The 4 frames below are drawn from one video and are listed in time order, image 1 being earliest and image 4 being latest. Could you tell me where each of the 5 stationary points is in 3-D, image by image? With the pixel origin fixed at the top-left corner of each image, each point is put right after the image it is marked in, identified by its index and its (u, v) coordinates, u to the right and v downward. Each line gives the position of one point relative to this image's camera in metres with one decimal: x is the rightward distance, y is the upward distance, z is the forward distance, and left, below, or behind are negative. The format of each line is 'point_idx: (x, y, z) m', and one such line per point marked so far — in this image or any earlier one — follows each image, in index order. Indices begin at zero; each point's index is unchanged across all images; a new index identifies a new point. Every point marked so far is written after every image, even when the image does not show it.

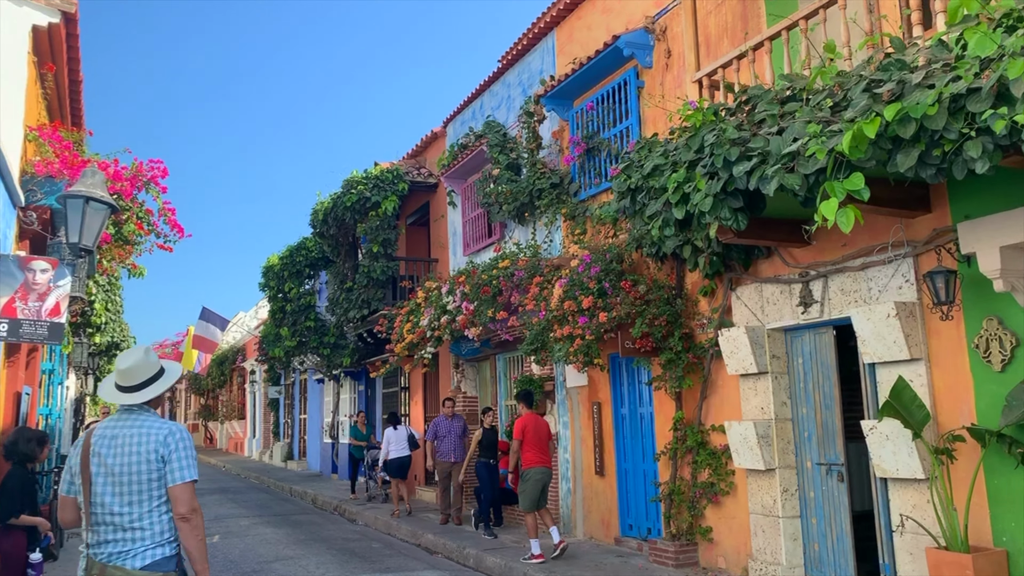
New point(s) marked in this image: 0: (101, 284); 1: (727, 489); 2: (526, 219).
0: (-6.0, +0.1, +13.8) m
1: (+1.8, -1.7, +8.0) m
2: (+0.2, +0.9, +11.7) m
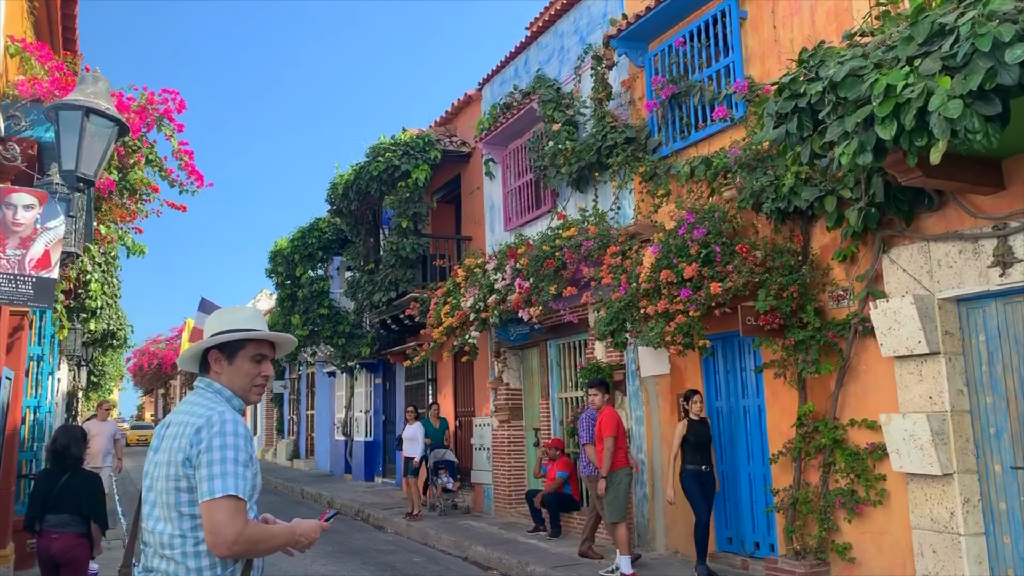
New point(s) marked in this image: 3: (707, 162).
0: (-5.4, +0.4, +12.2) m
1: (+2.5, -1.4, +6.5) m
2: (+0.8, +1.1, +10.2) m
3: (+1.7, +1.1, +8.1) m
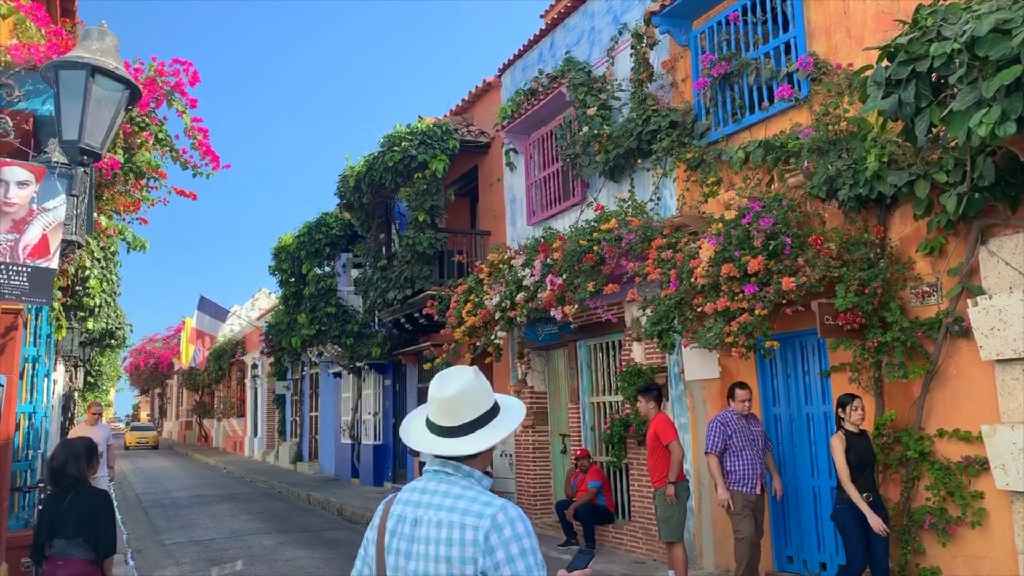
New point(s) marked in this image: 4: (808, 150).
0: (-5.1, +0.4, +11.5) m
1: (+2.8, -1.4, +5.8) m
2: (+1.1, +1.2, +9.5) m
3: (+2.0, +1.1, +7.4) m
4: (+2.1, +1.0, +6.8) m
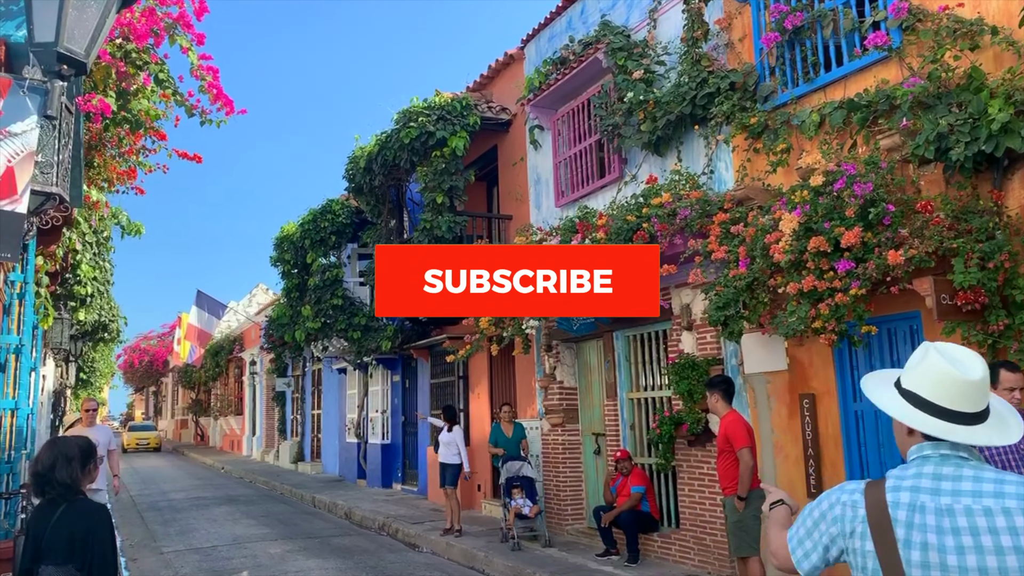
0: (-4.8, +0.6, +10.6) m
1: (+3.2, -1.3, +4.9) m
2: (+1.4, +1.3, +8.6) m
3: (+2.3, +1.3, +6.5) m
4: (+2.5, +1.1, +5.9) m
